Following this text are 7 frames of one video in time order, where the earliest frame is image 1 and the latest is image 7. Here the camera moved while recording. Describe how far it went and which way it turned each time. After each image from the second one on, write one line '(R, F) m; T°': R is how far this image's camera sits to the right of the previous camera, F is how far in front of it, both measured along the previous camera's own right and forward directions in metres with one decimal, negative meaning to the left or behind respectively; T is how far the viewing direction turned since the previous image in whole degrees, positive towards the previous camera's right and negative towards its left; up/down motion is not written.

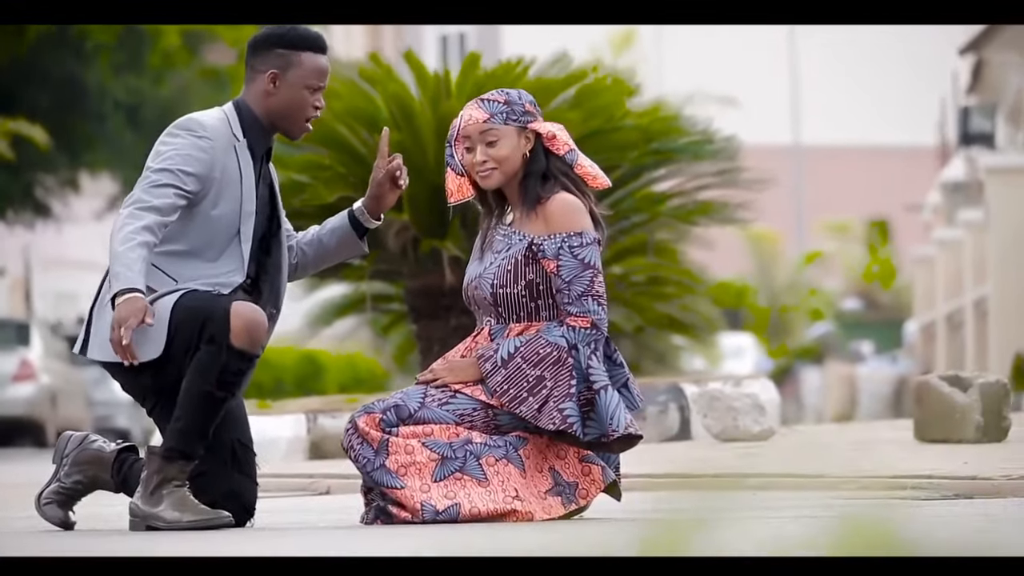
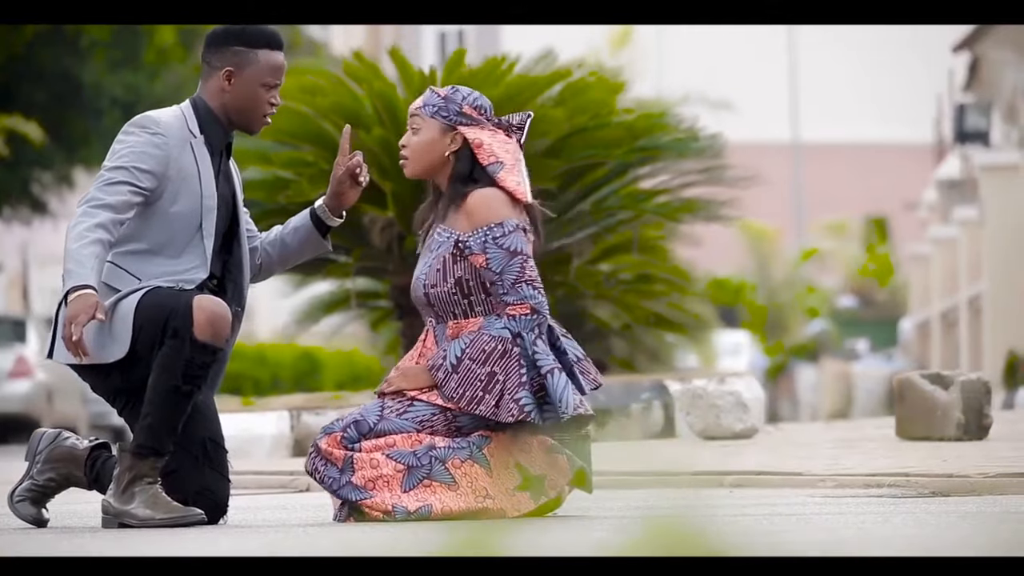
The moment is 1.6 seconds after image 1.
(+0.8, +0.8) m; +1°
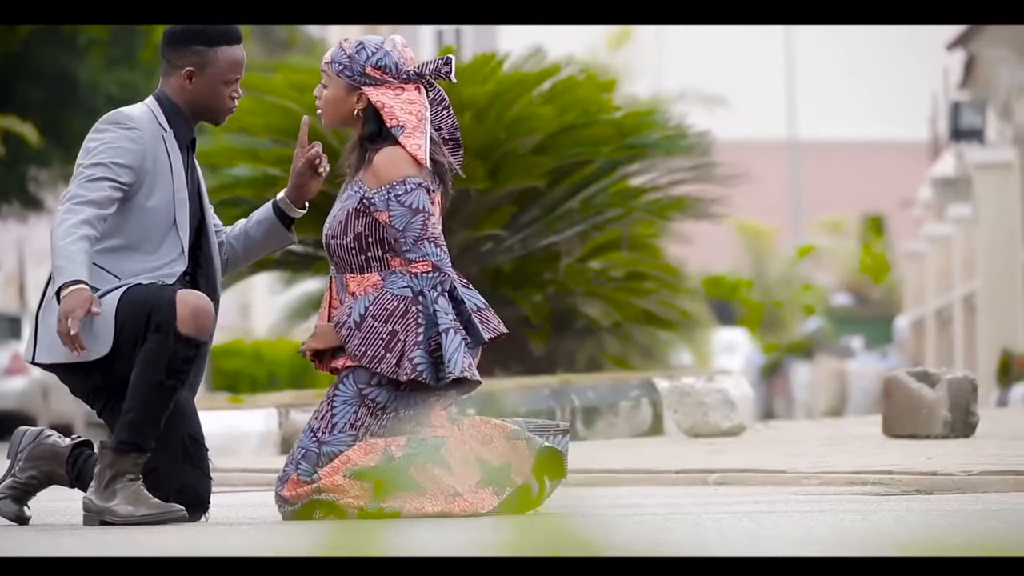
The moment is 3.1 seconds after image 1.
(+0.5, +0.1) m; 0°
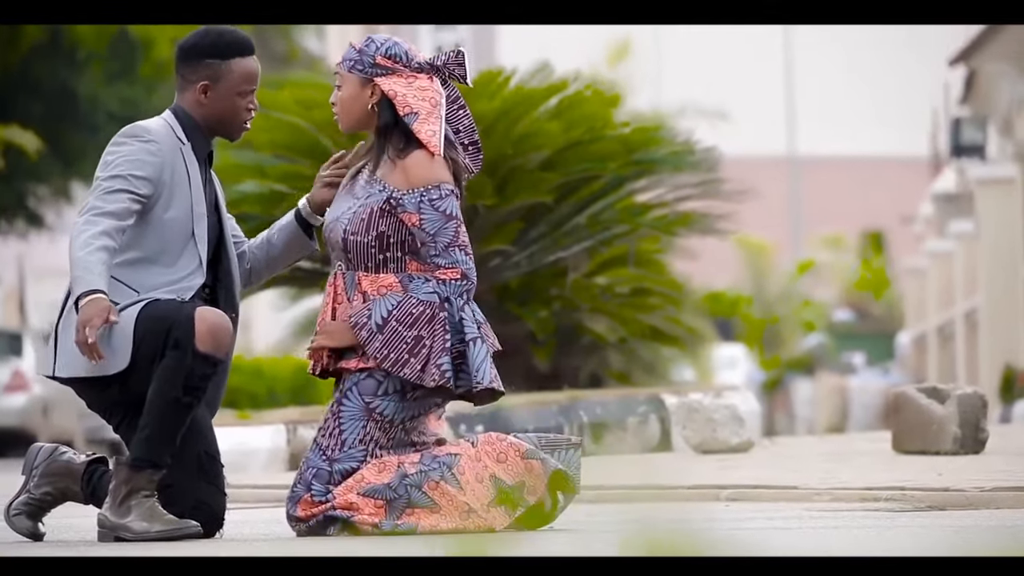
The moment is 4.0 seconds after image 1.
(-0.5, -0.7) m; 0°
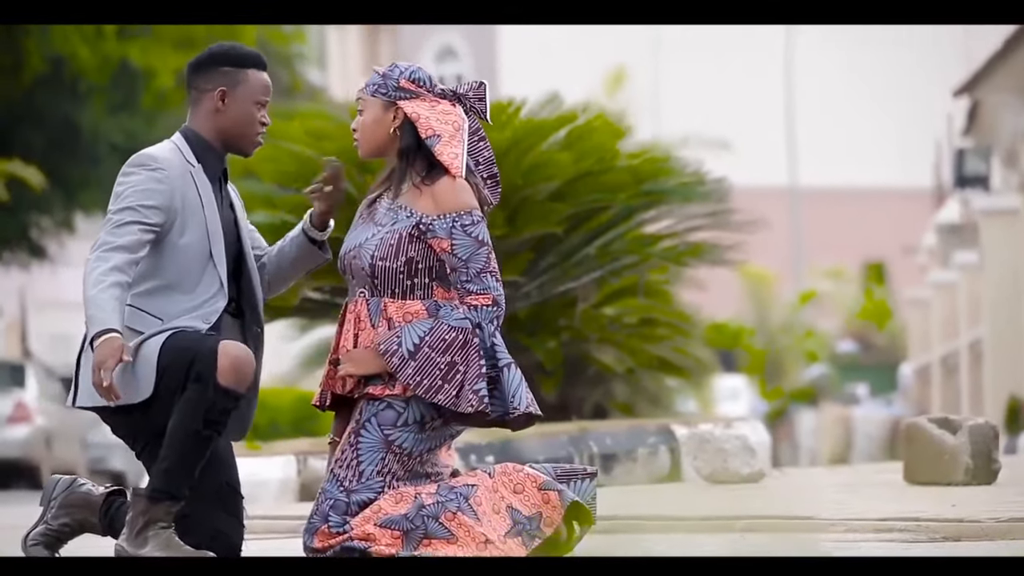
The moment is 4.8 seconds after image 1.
(-0.6, -0.1) m; 0°
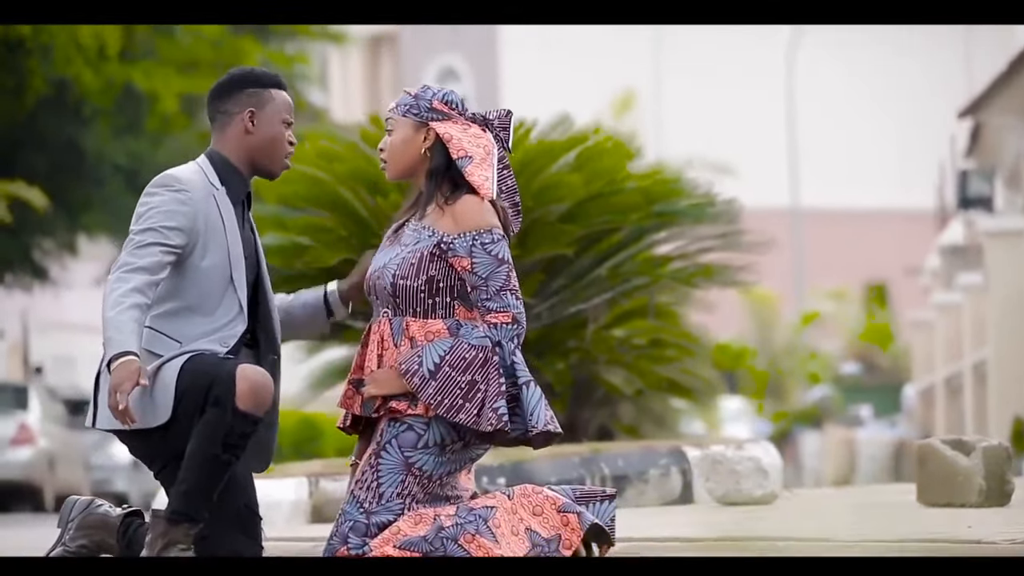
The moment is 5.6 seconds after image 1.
(-0.4, -0.6) m; 0°
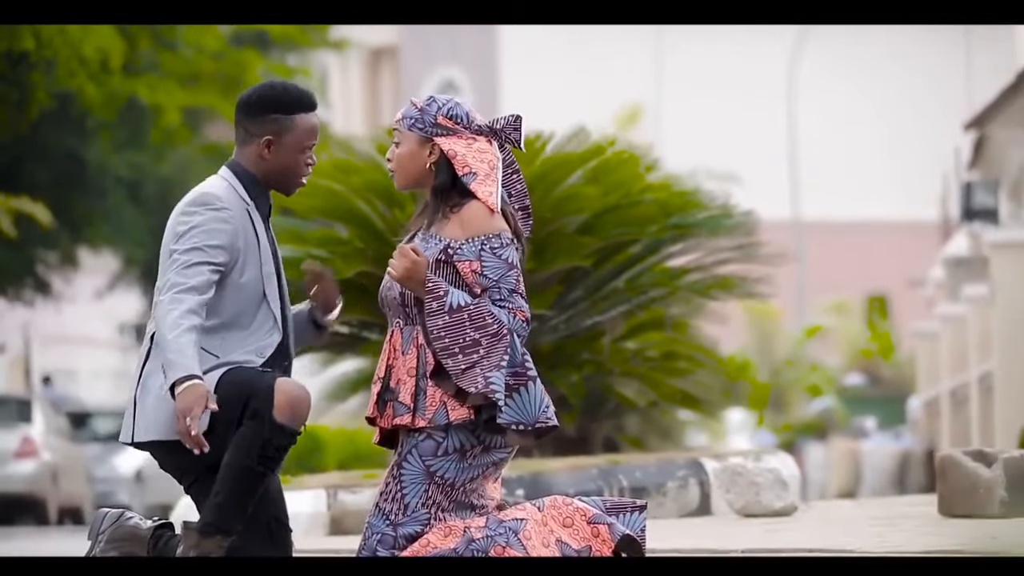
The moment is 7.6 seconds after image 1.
(-1.4, -1.3) m; -1°
